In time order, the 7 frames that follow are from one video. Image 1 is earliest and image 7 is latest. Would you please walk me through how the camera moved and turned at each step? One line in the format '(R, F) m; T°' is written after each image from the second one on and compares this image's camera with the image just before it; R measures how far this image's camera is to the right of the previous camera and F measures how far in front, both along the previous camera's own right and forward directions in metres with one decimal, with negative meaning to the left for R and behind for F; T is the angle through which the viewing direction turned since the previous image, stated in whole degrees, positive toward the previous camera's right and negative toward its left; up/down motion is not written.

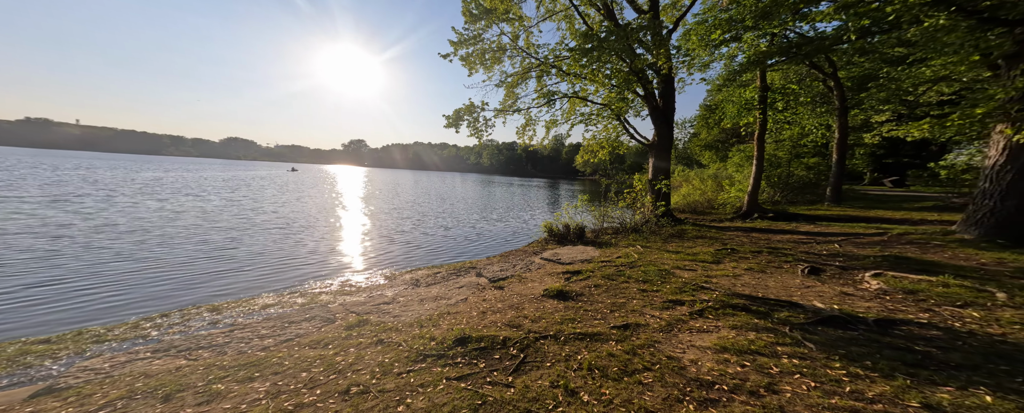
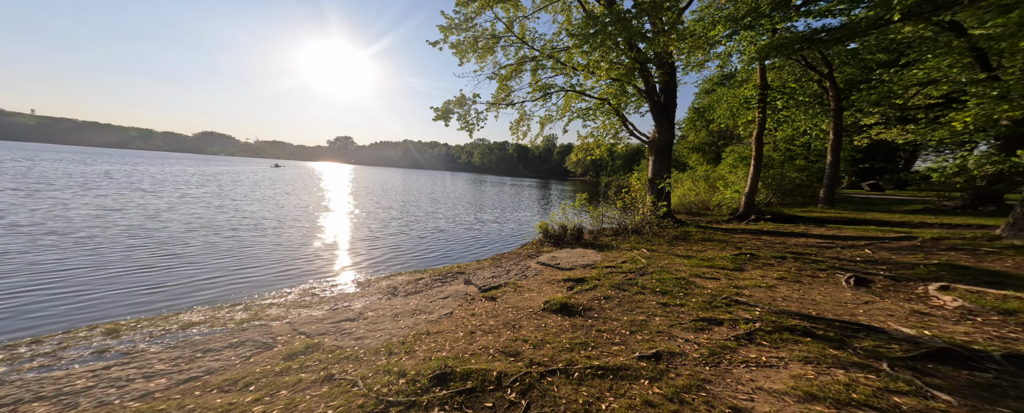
(-0.1, +1.0) m; +2°
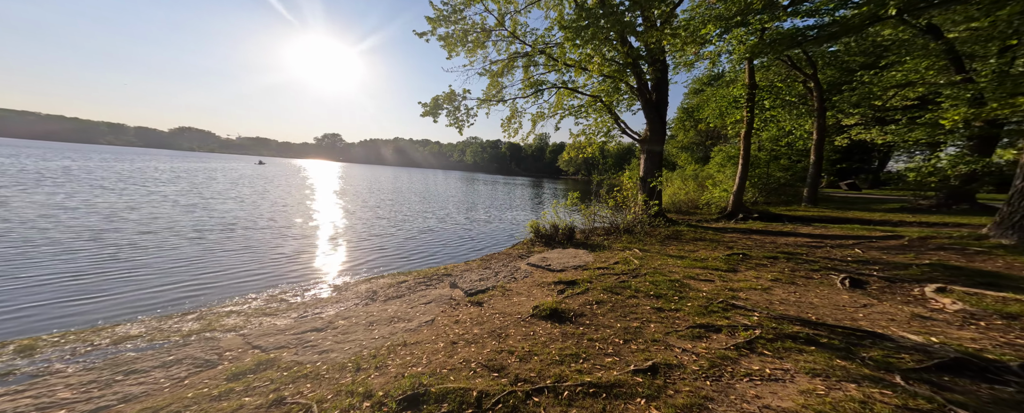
(0.0, +0.3) m; +2°
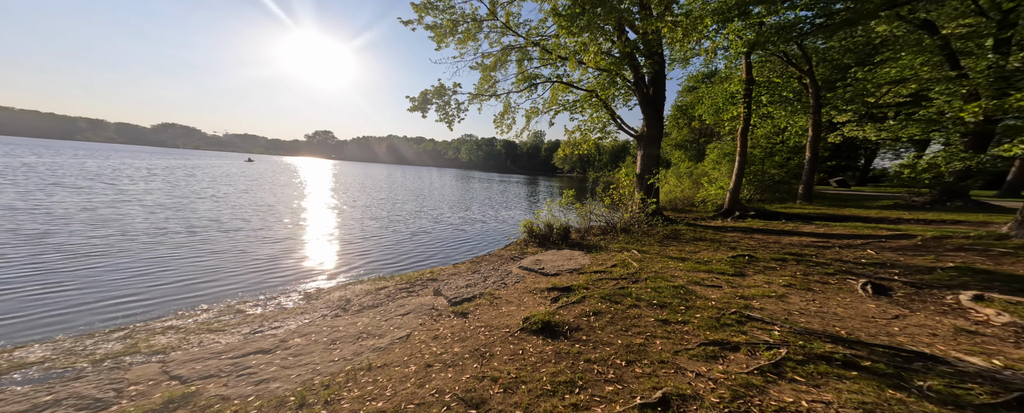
(+0.1, +0.5) m; +1°
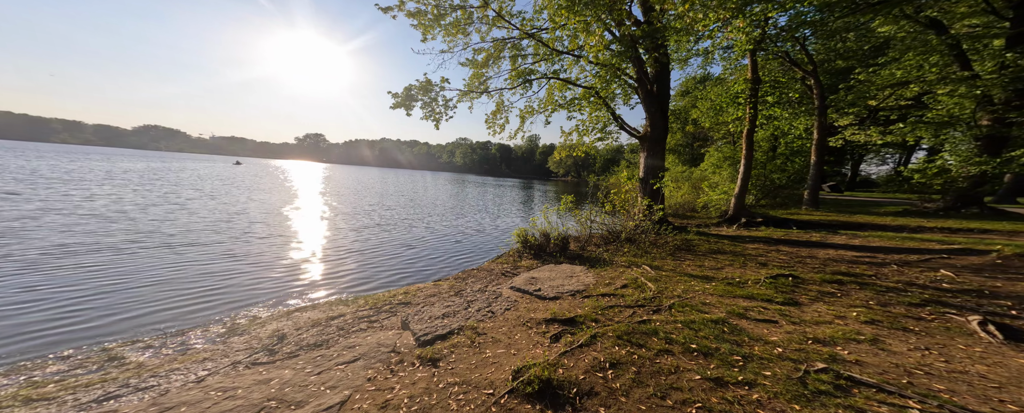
(+0.1, +1.2) m; +1°
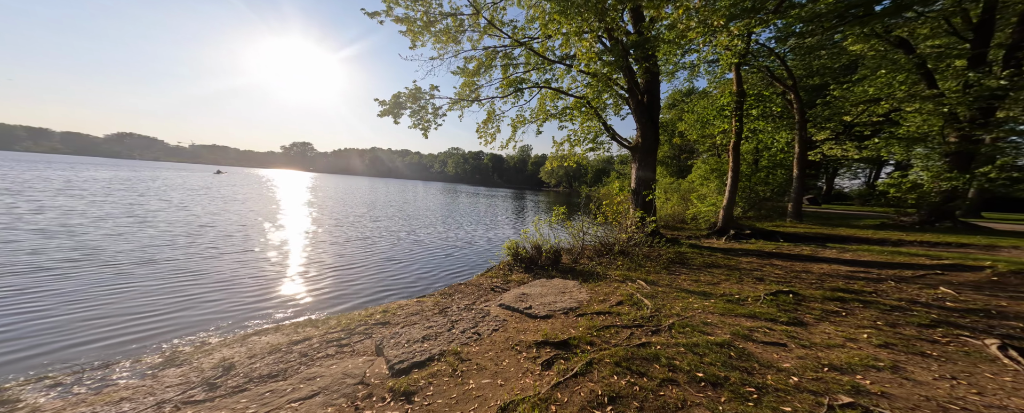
(0.0, +0.3) m; +2°
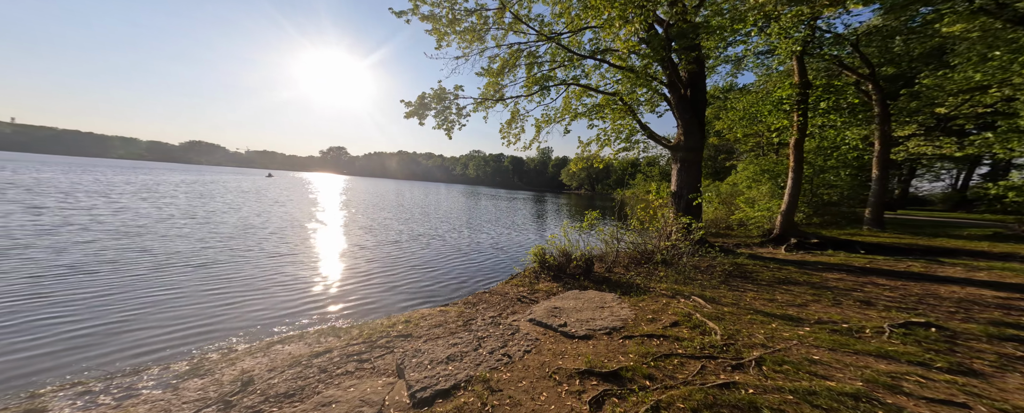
(-0.2, +0.7) m; -6°
